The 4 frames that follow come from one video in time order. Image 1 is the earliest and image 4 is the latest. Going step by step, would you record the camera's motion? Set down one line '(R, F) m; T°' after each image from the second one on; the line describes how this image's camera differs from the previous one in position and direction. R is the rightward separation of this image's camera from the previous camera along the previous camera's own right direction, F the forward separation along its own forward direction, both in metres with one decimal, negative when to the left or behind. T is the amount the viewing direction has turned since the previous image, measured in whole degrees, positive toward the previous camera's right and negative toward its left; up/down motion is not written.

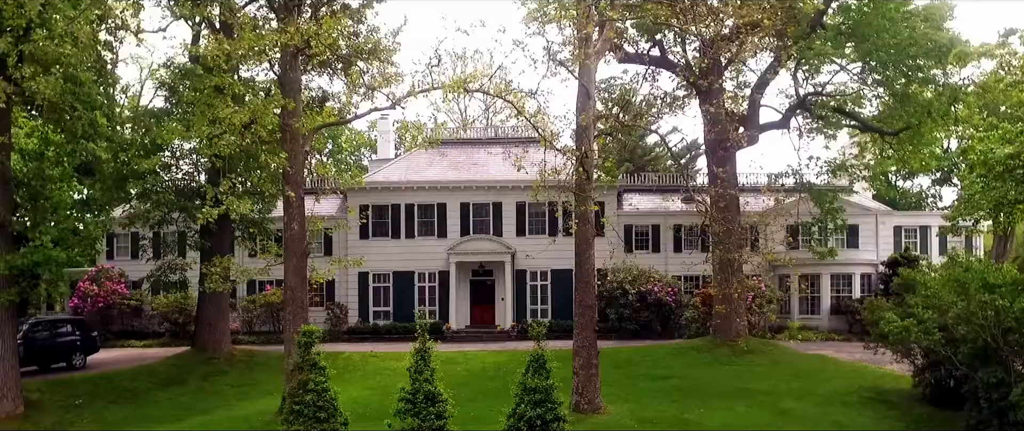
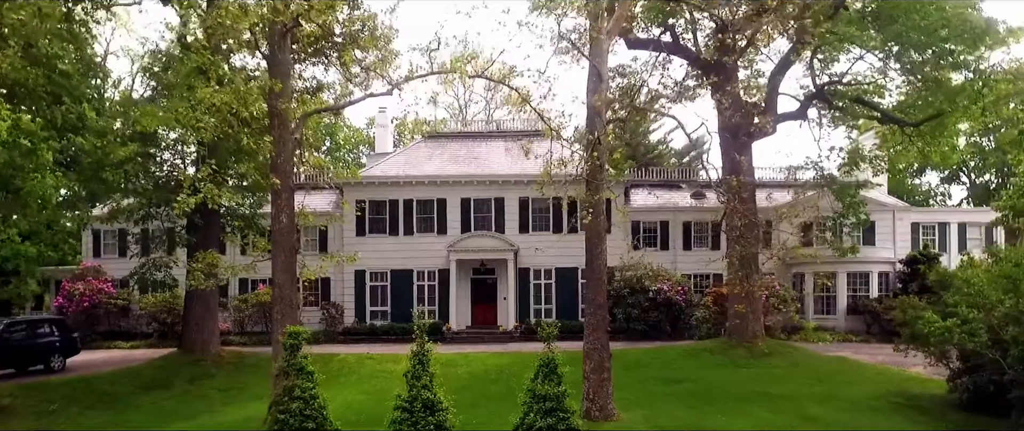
(-0.1, +1.2) m; 0°
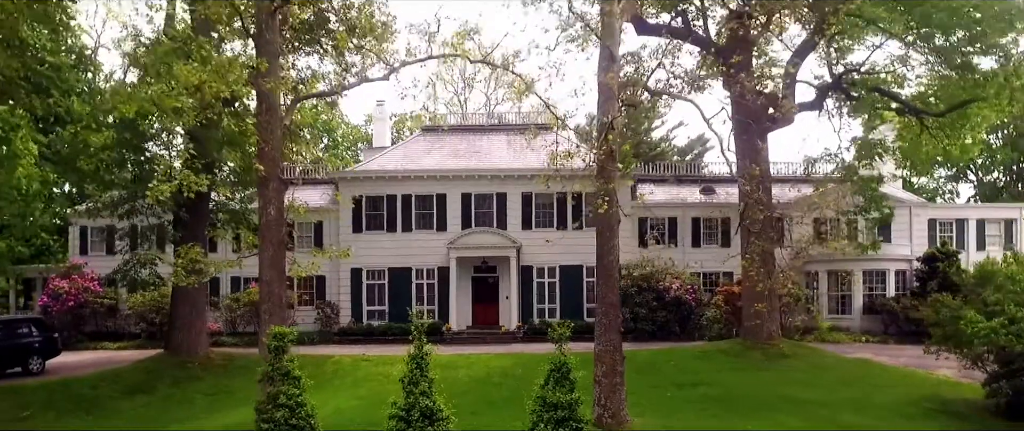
(-0.1, +1.1) m; 0°
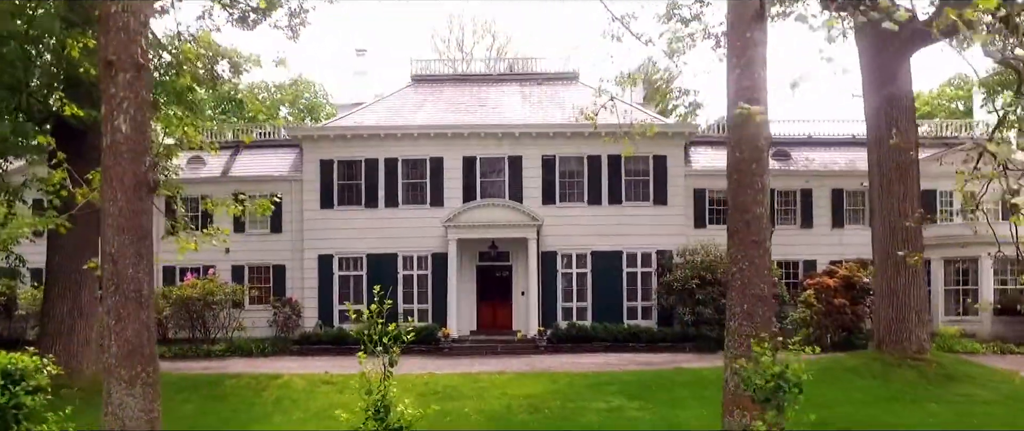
(-0.5, +6.7) m; 0°
